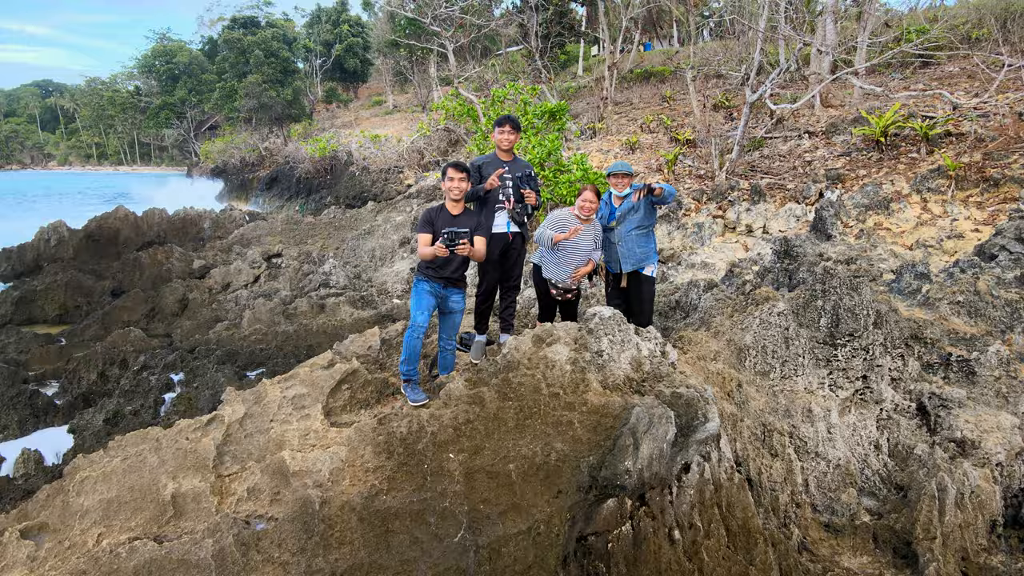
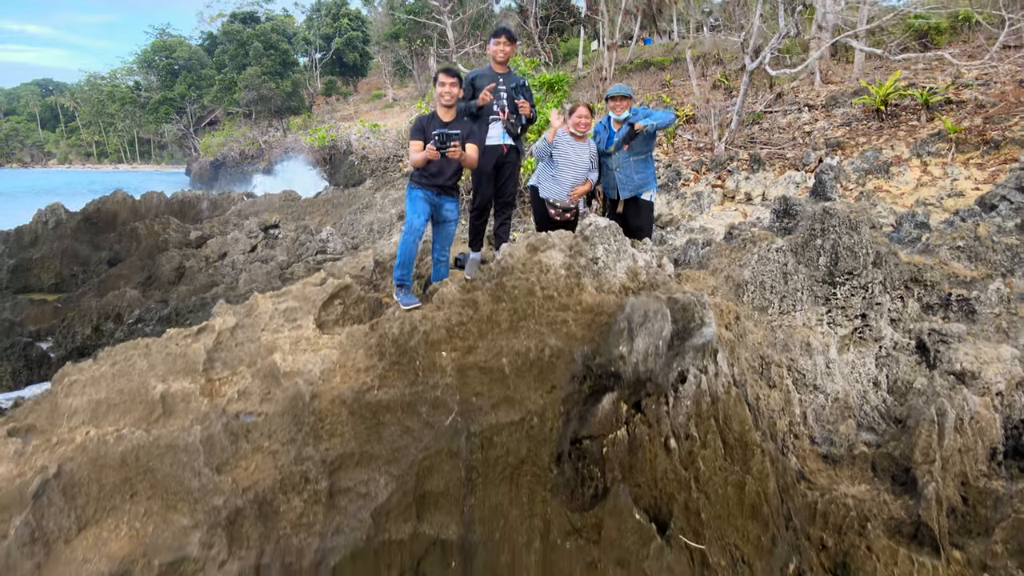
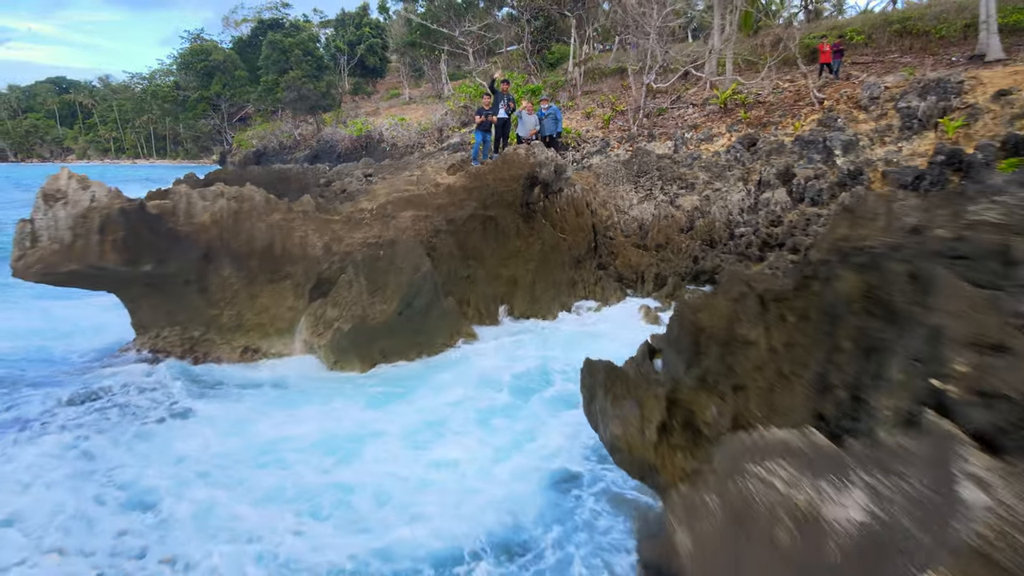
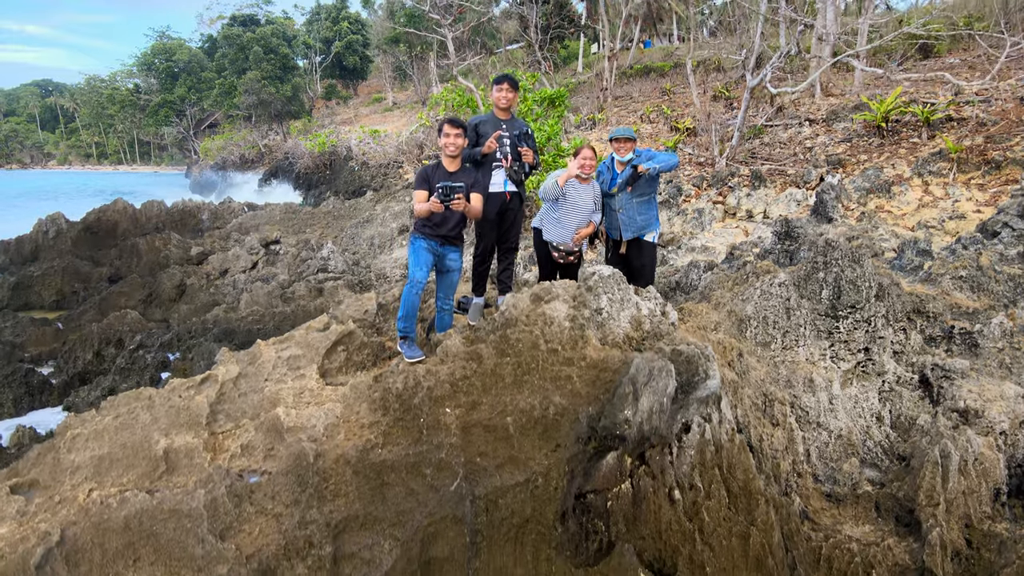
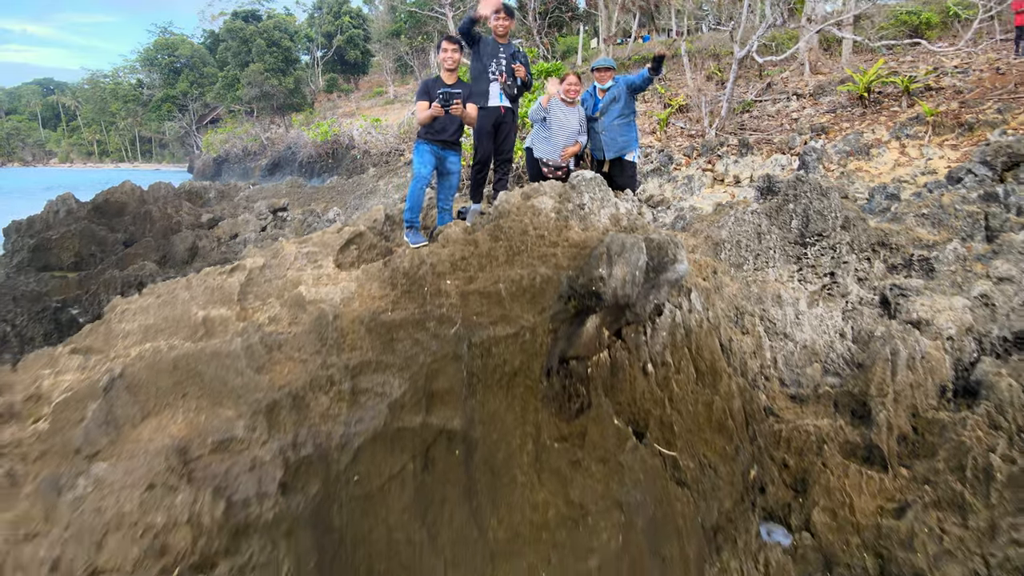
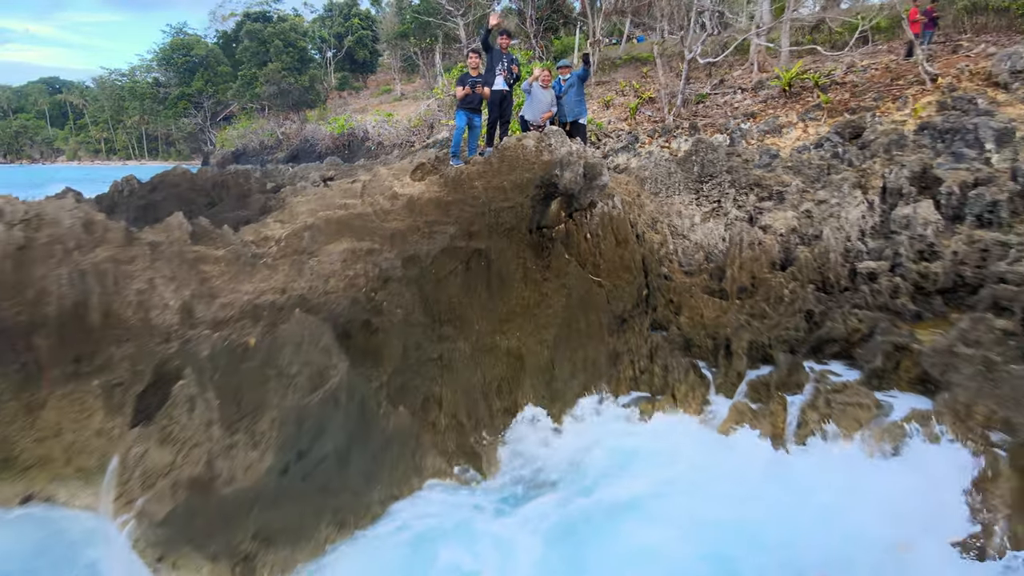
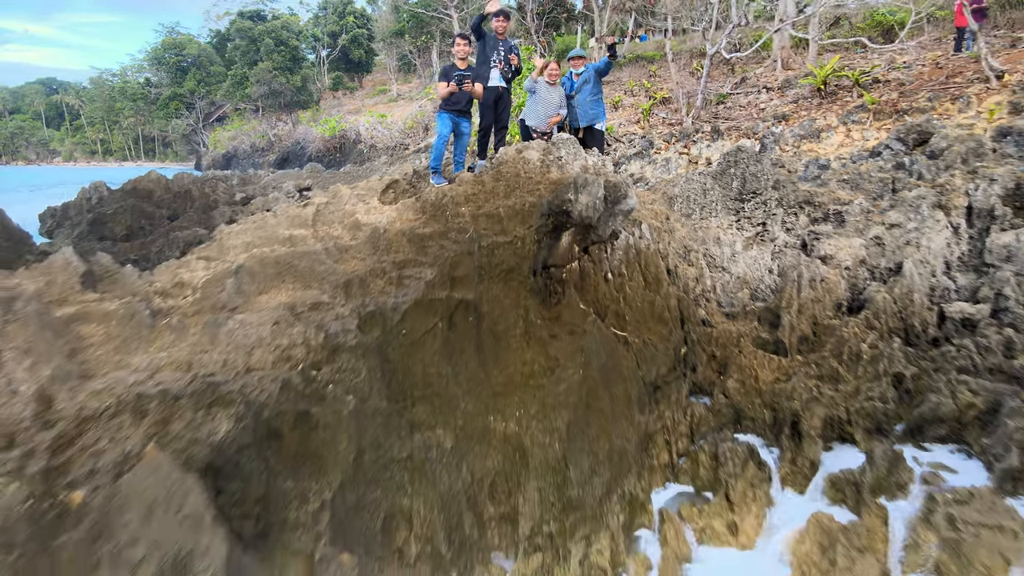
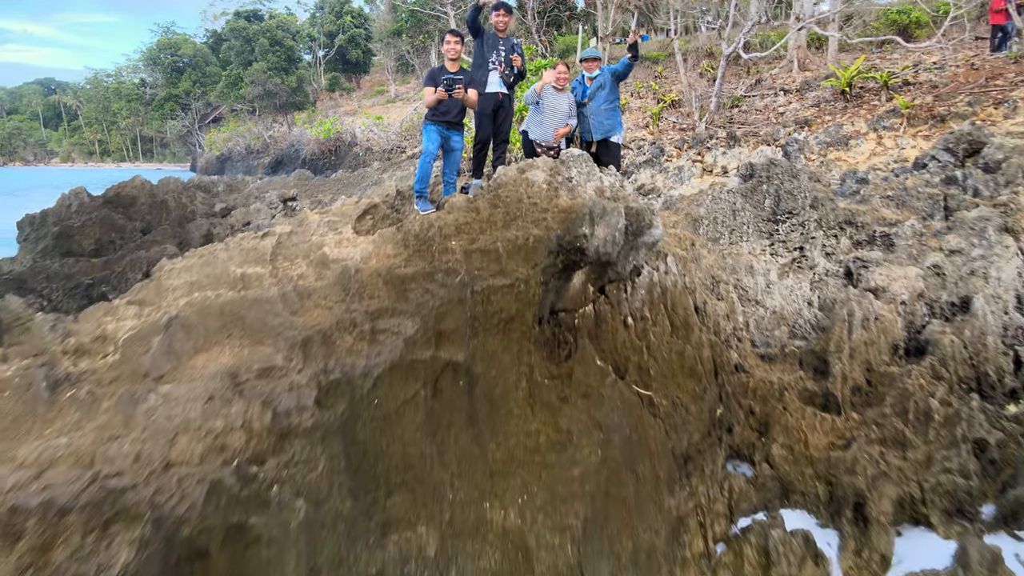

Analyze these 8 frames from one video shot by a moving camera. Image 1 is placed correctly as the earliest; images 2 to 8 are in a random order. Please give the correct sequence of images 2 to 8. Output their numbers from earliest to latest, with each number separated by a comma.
4, 2, 5, 8, 7, 6, 3
